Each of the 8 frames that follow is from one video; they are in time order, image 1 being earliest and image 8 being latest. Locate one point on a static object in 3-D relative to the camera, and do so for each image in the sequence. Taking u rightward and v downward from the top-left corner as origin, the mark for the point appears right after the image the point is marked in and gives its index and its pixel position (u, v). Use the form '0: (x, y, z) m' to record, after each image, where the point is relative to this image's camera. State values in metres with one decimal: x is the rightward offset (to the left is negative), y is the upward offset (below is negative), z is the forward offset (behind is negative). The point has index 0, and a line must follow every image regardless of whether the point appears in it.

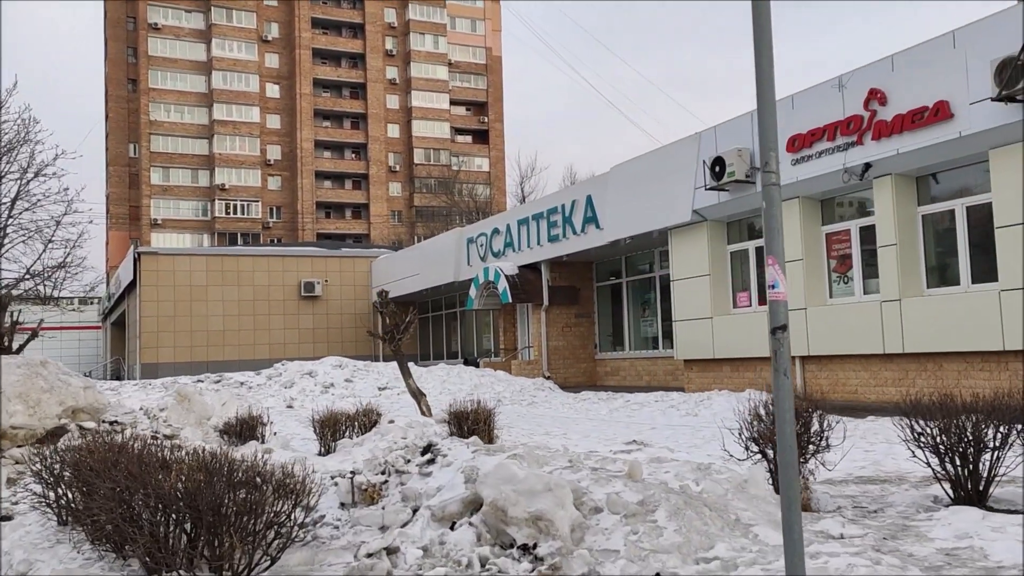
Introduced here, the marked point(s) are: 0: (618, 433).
0: (+0.9, -1.3, +7.8) m
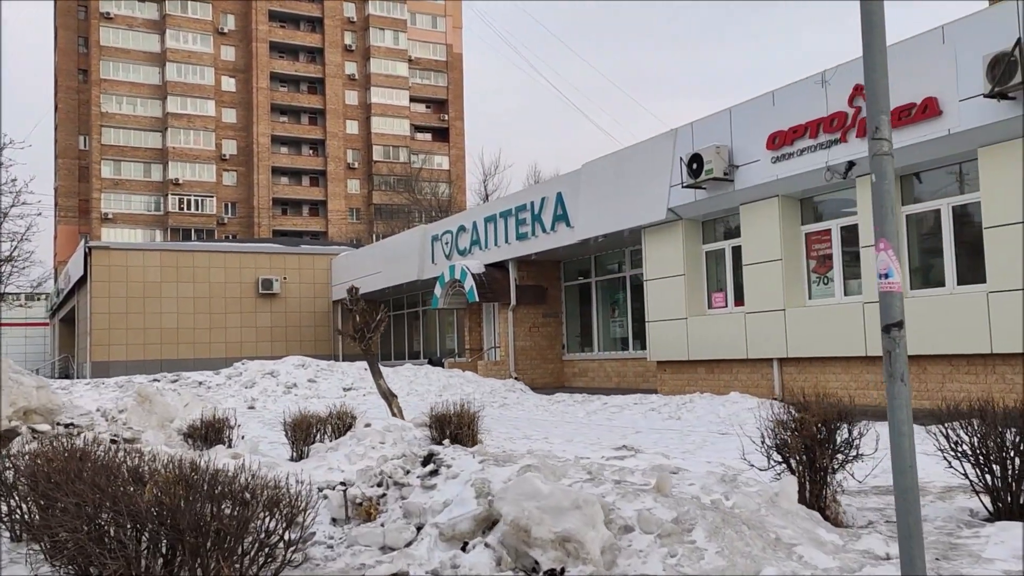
0: (+0.7, -1.3, +7.5) m
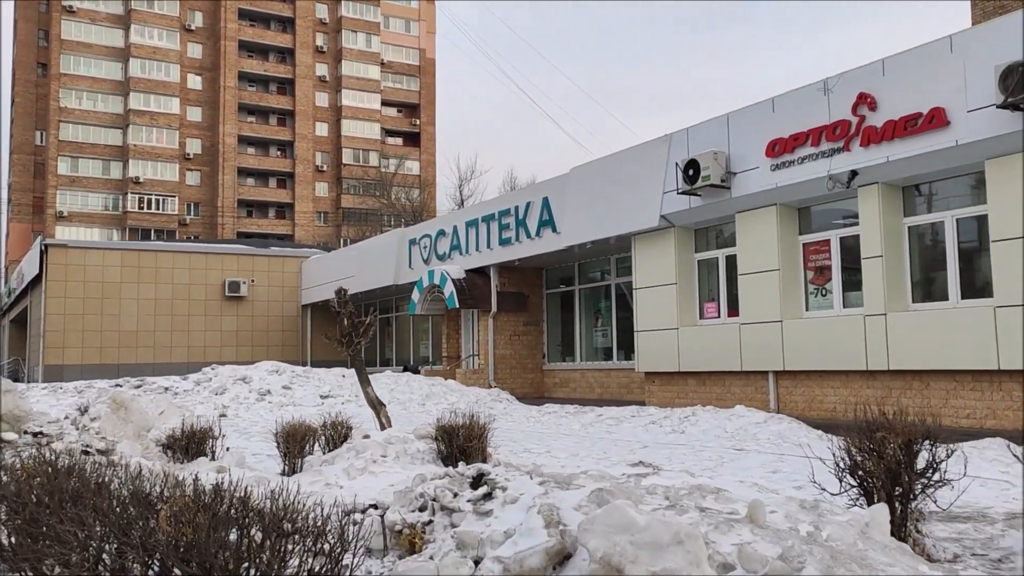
0: (+0.8, -1.3, +7.1) m
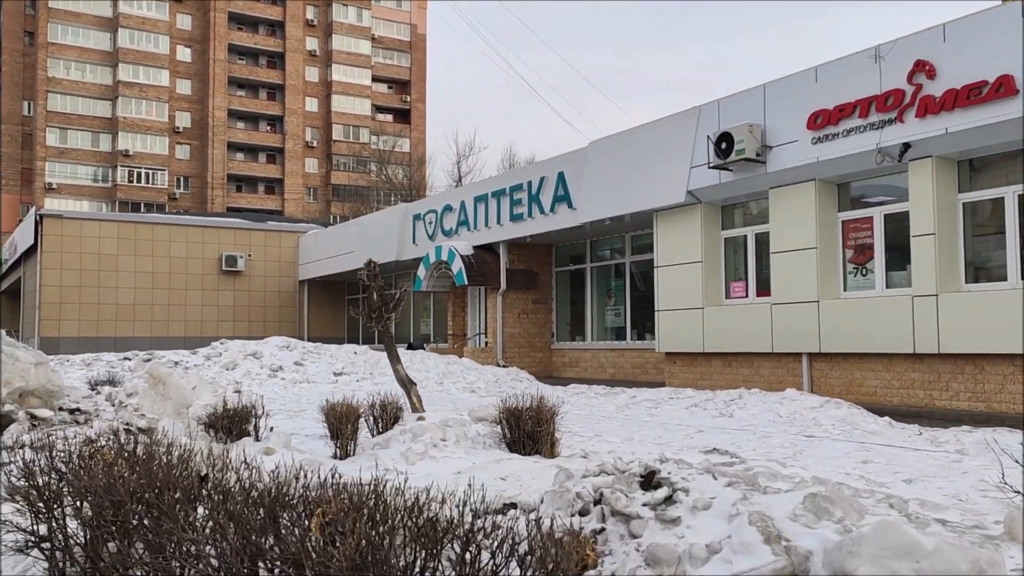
0: (+1.1, -1.1, +6.7) m
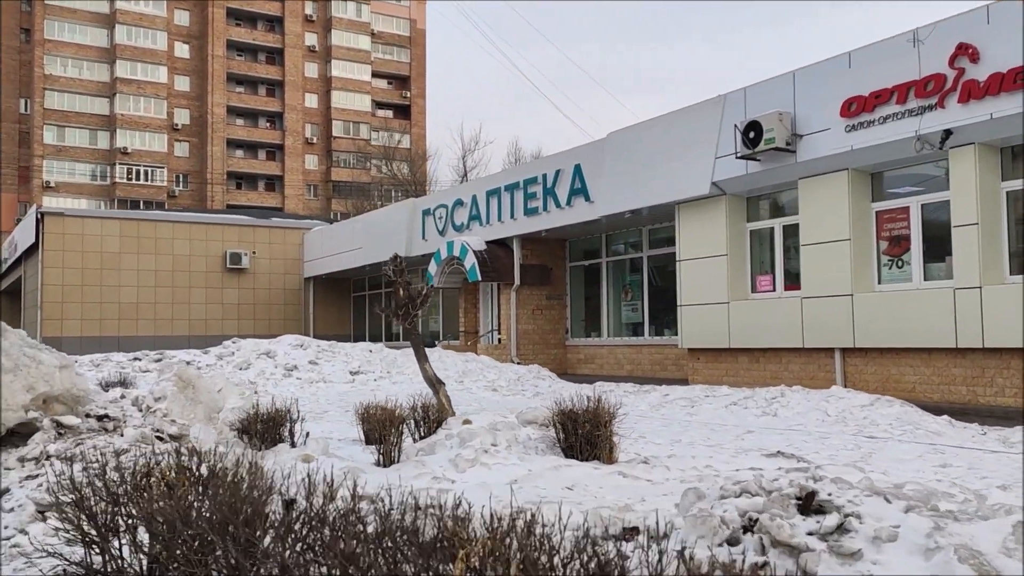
0: (+1.4, -1.1, +6.4) m
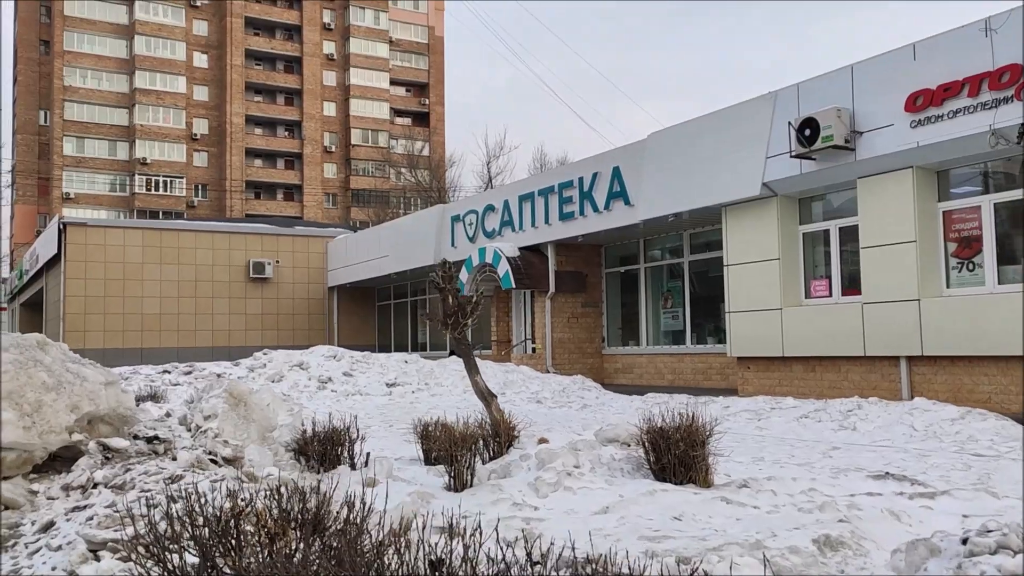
0: (+1.9, -1.1, +5.9) m
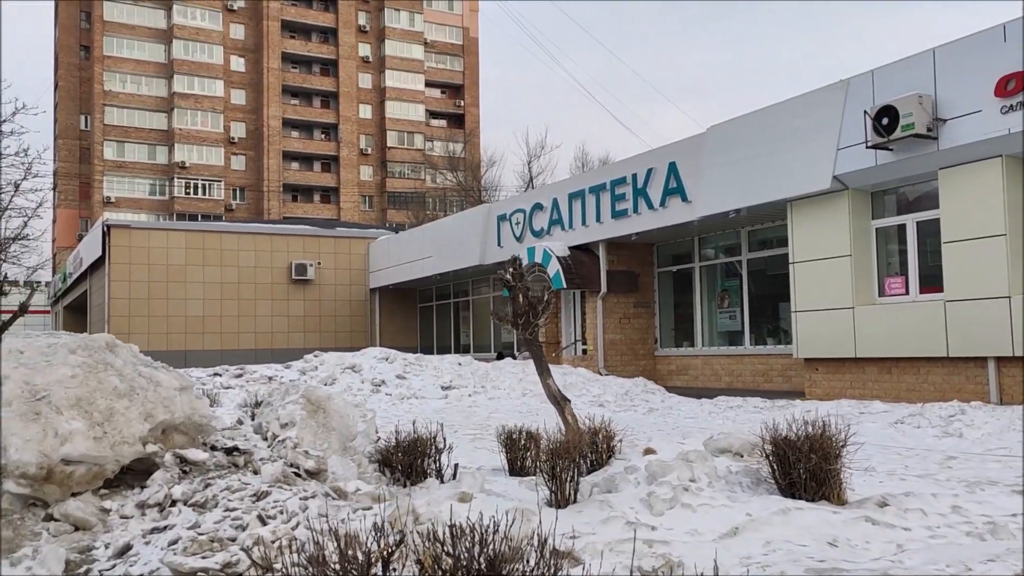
0: (+2.4, -1.1, +5.4) m
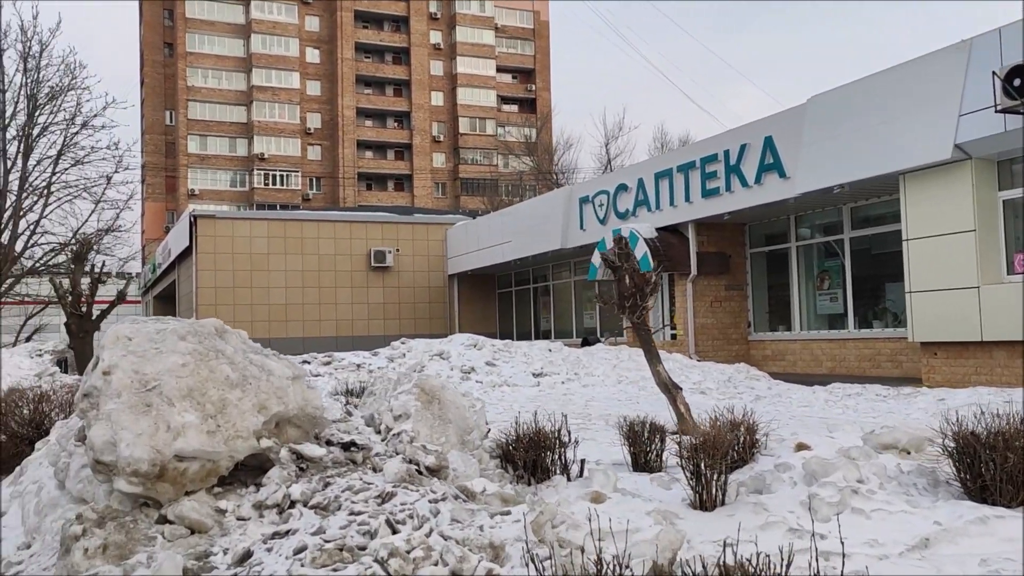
0: (+3.1, -0.9, +4.8) m
